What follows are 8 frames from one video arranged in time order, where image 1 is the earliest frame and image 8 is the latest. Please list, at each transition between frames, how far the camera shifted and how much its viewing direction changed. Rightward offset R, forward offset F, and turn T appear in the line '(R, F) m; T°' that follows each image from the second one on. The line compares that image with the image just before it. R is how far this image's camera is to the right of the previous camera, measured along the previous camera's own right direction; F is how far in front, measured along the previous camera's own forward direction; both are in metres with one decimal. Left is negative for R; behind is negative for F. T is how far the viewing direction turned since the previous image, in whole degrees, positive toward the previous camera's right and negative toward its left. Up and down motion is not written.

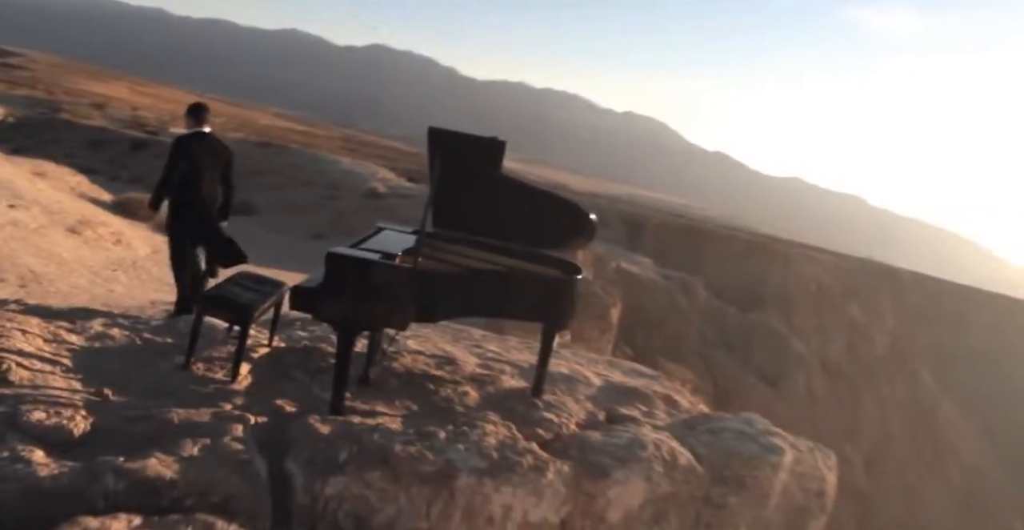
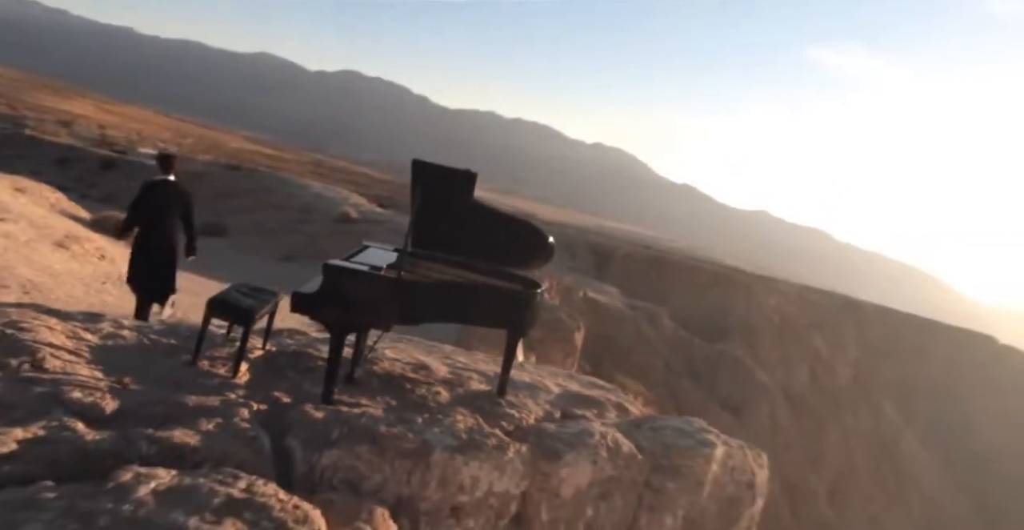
(0.0, -0.2) m; +2°
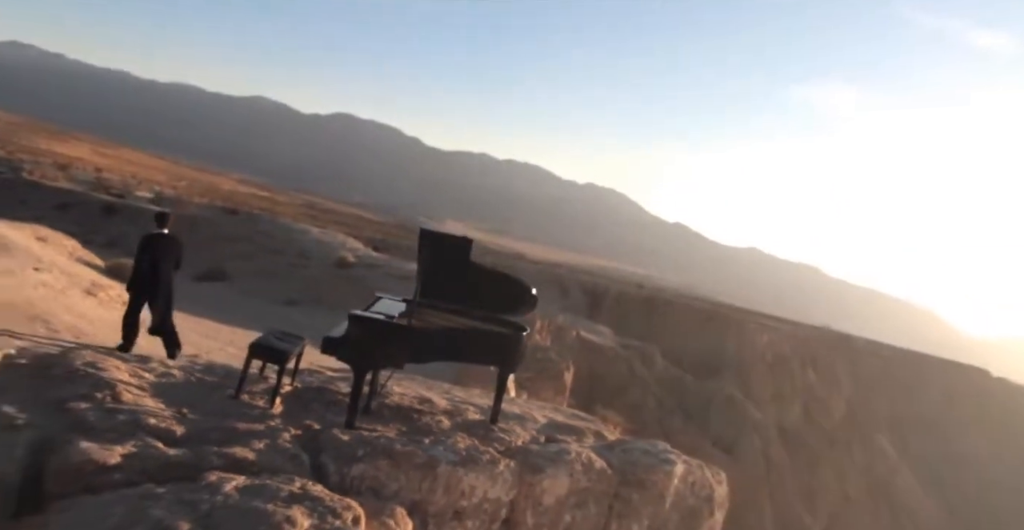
(0.0, -0.3) m; +1°
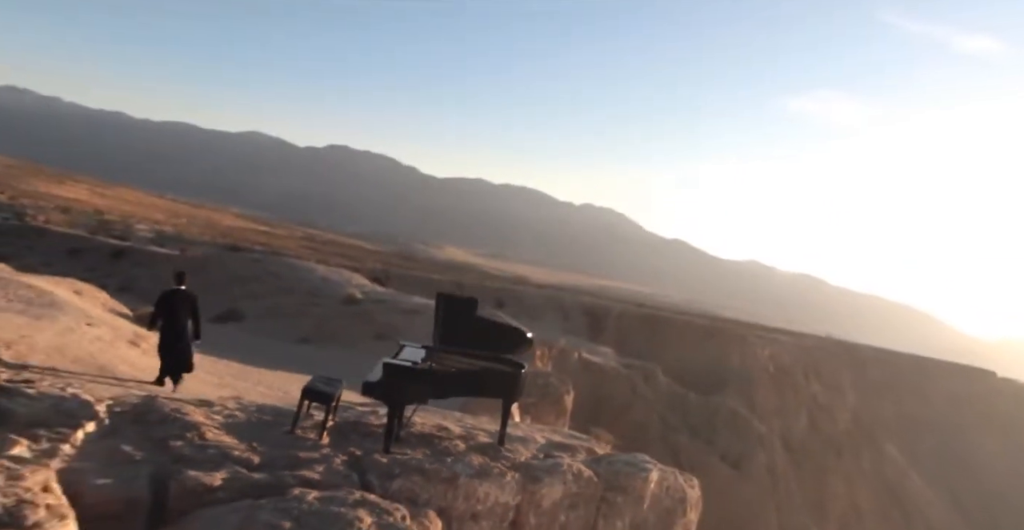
(0.0, -0.4) m; 0°
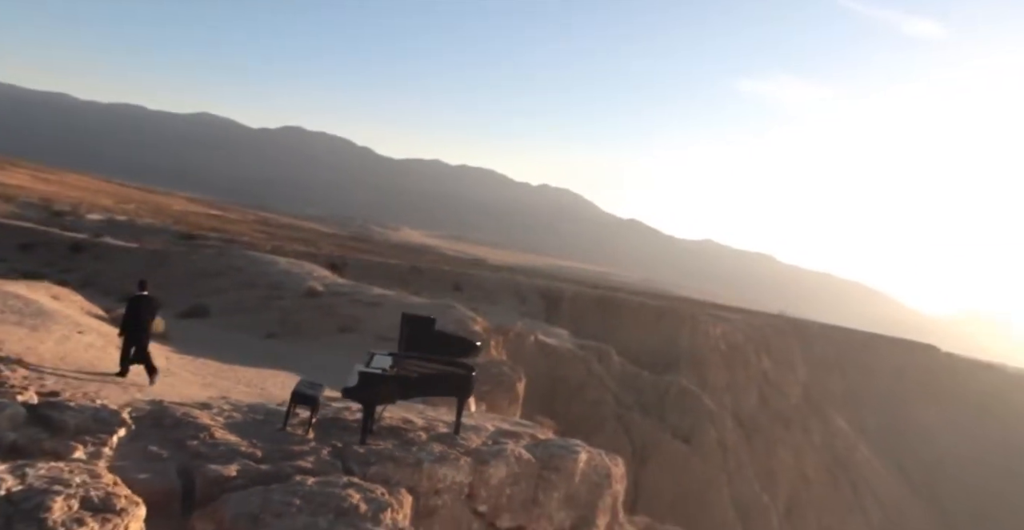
(0.0, -0.5) m; +3°
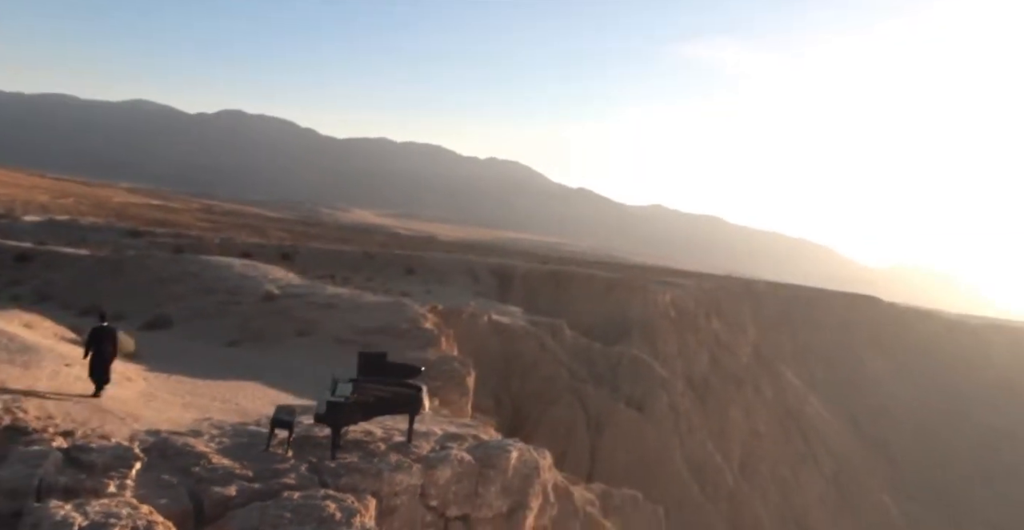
(+0.1, -0.6) m; +4°
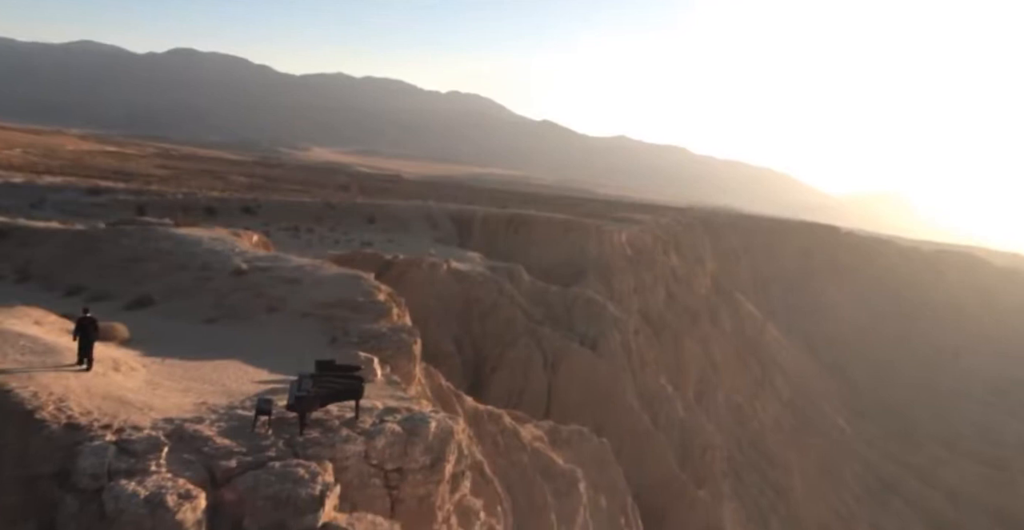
(+0.3, -1.2) m; +3°
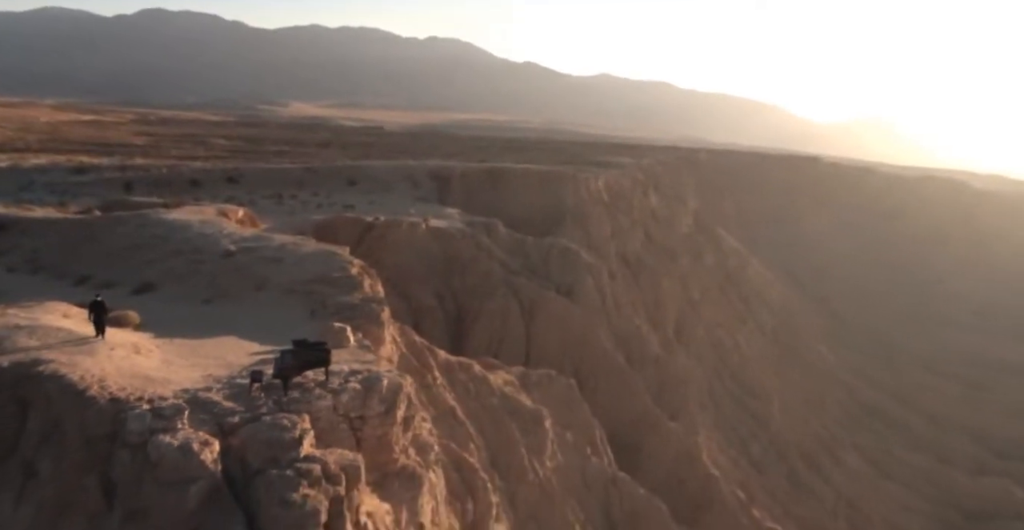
(+0.6, -1.4) m; +1°
